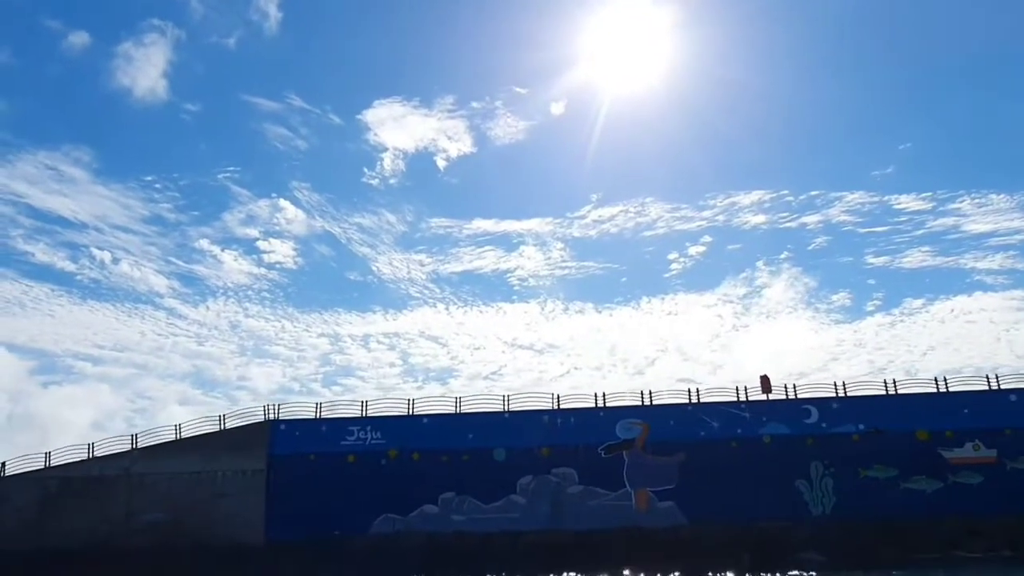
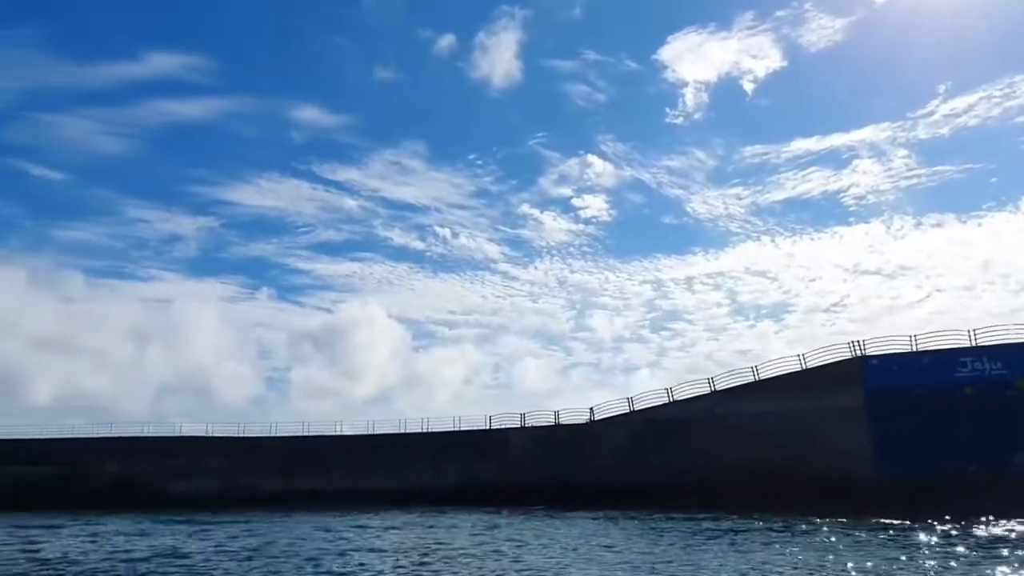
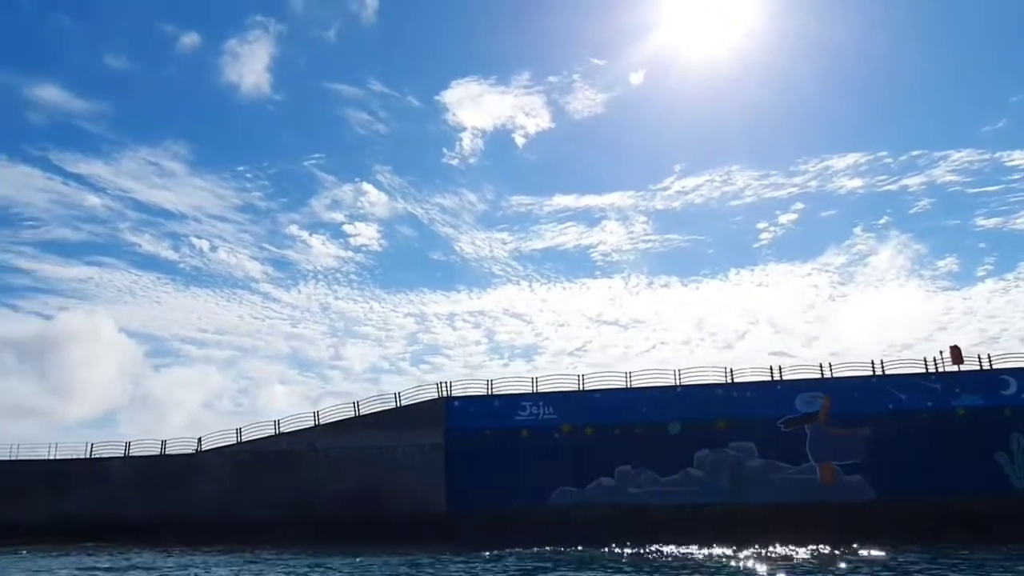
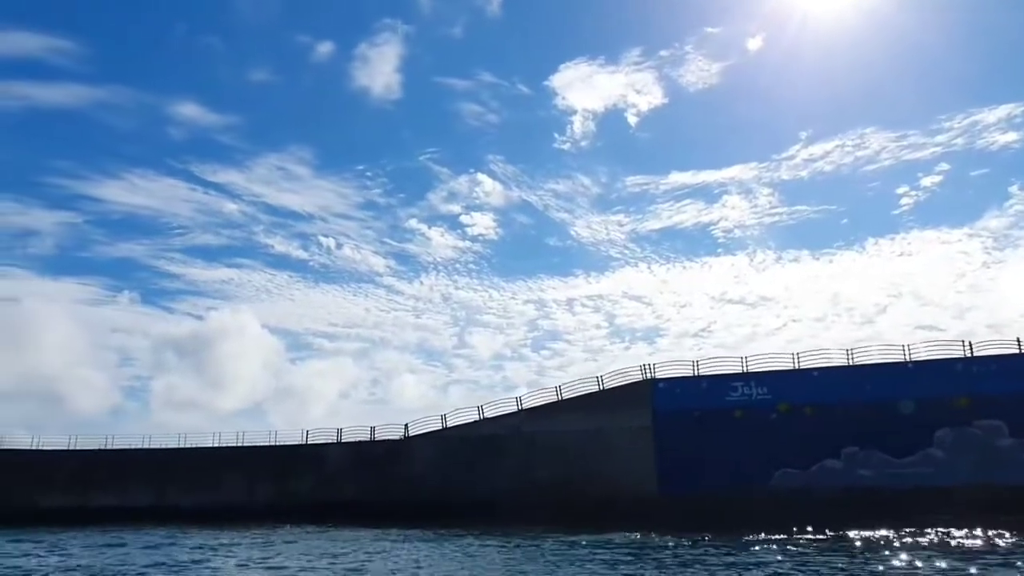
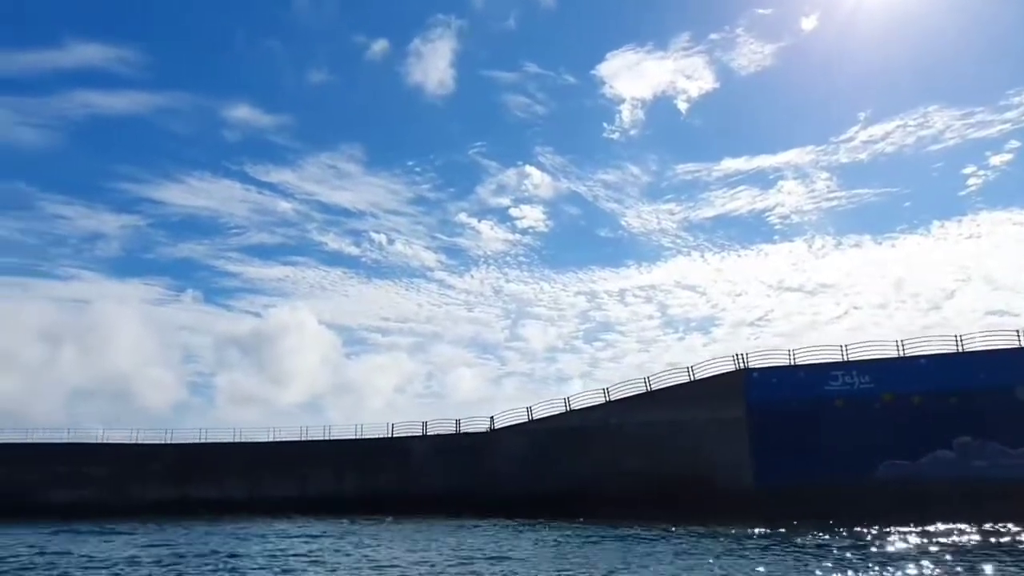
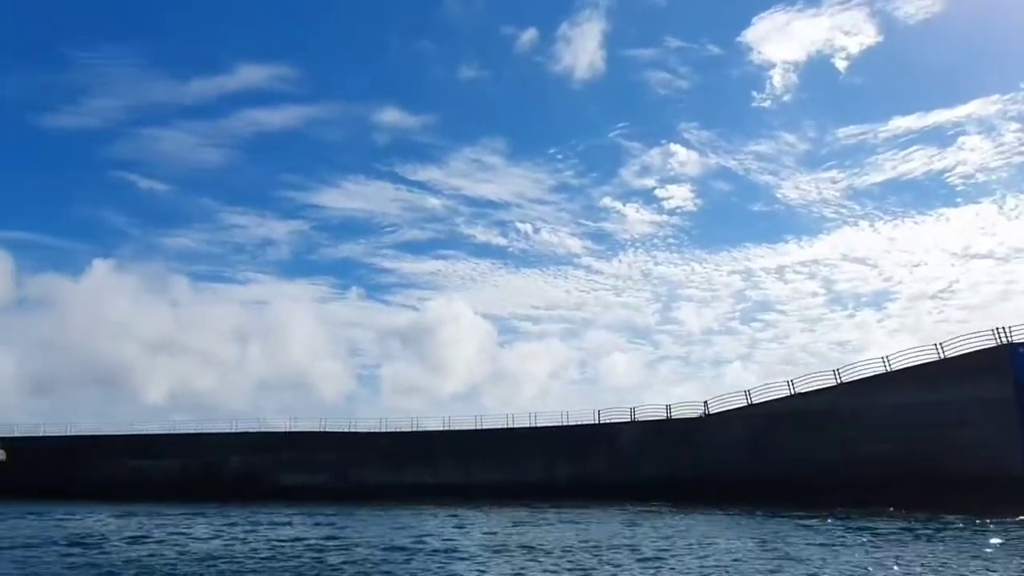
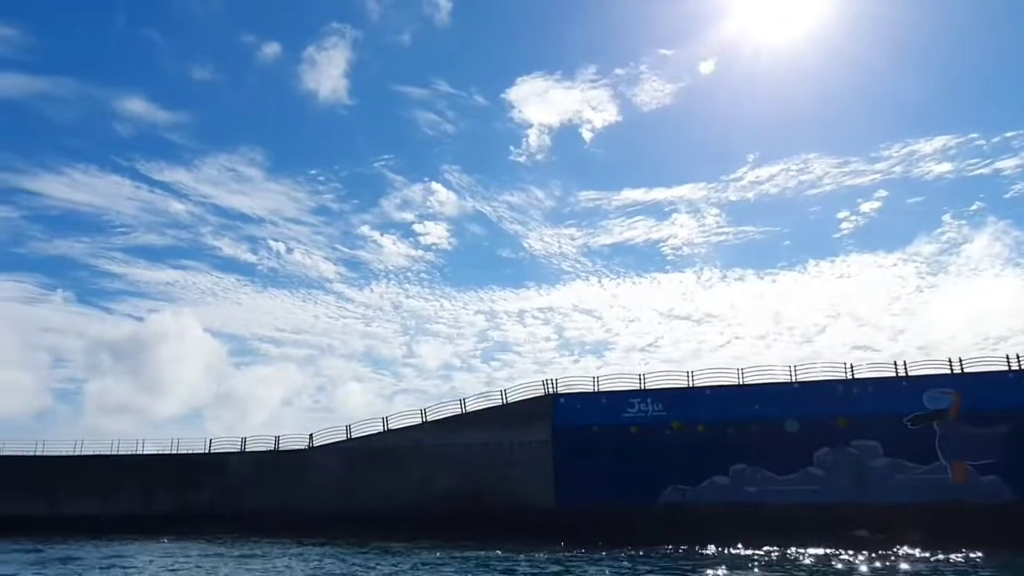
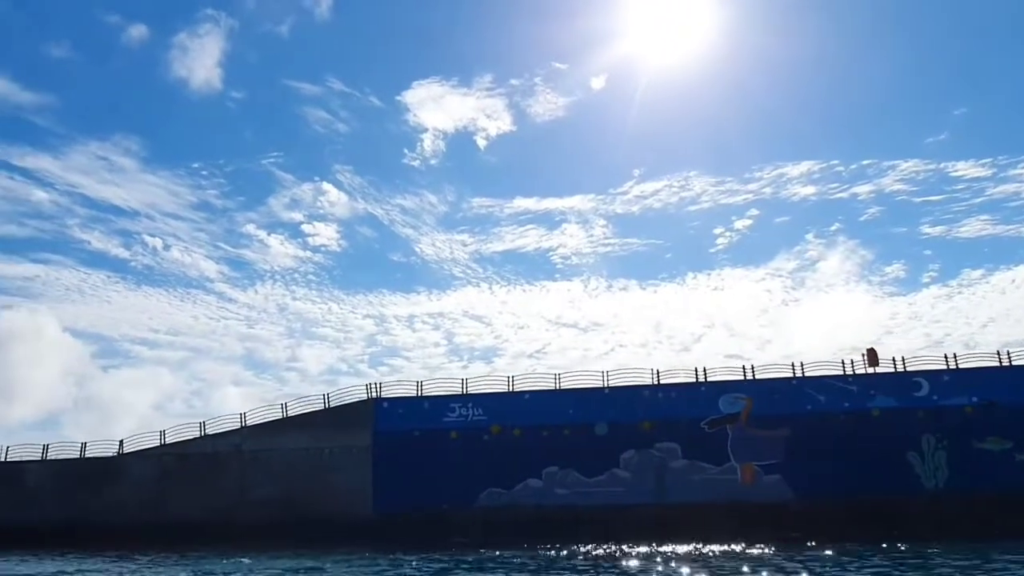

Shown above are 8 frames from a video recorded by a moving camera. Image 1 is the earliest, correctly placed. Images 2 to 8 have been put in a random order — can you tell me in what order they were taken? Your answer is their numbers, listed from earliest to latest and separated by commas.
8, 3, 7, 4, 5, 2, 6
